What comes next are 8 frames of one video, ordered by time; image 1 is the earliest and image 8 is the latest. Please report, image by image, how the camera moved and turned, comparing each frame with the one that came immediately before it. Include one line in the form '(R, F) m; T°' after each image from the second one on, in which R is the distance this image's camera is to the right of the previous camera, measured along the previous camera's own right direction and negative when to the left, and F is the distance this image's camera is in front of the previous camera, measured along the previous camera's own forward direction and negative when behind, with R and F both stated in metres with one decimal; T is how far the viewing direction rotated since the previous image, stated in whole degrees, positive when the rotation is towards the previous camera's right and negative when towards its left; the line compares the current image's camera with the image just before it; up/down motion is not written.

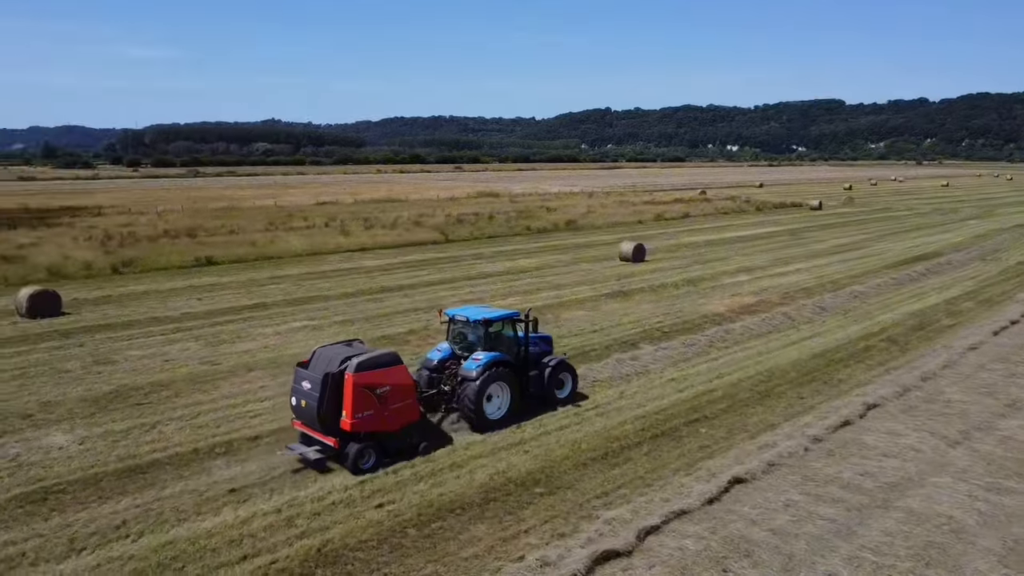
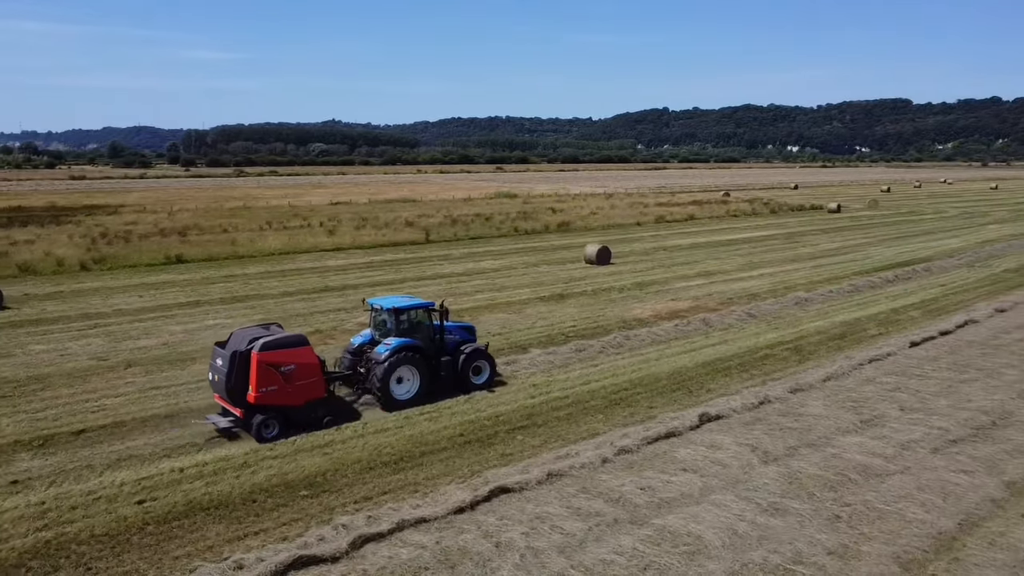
(+3.3, +0.2) m; -5°
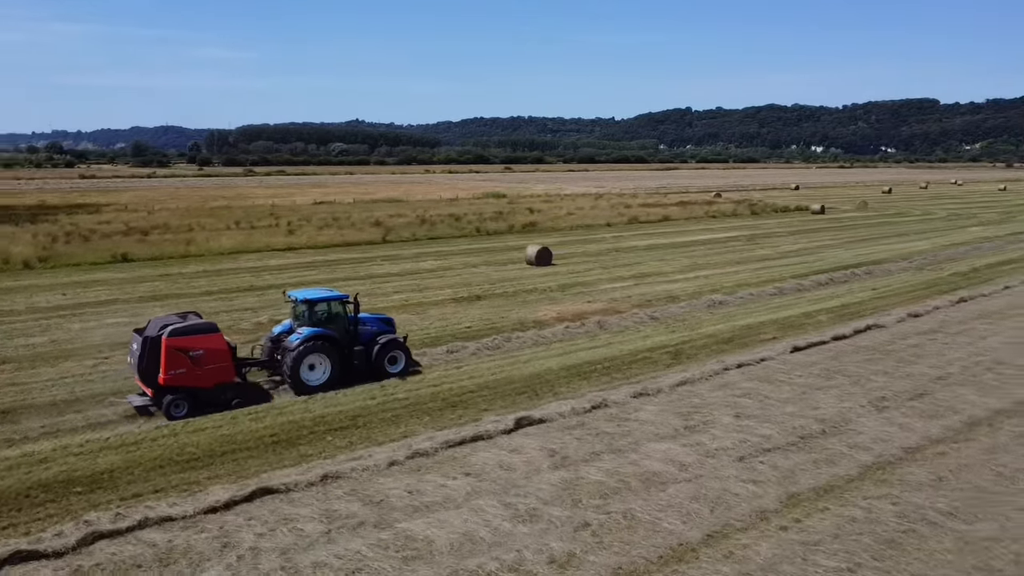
(+2.9, +0.1) m; -2°
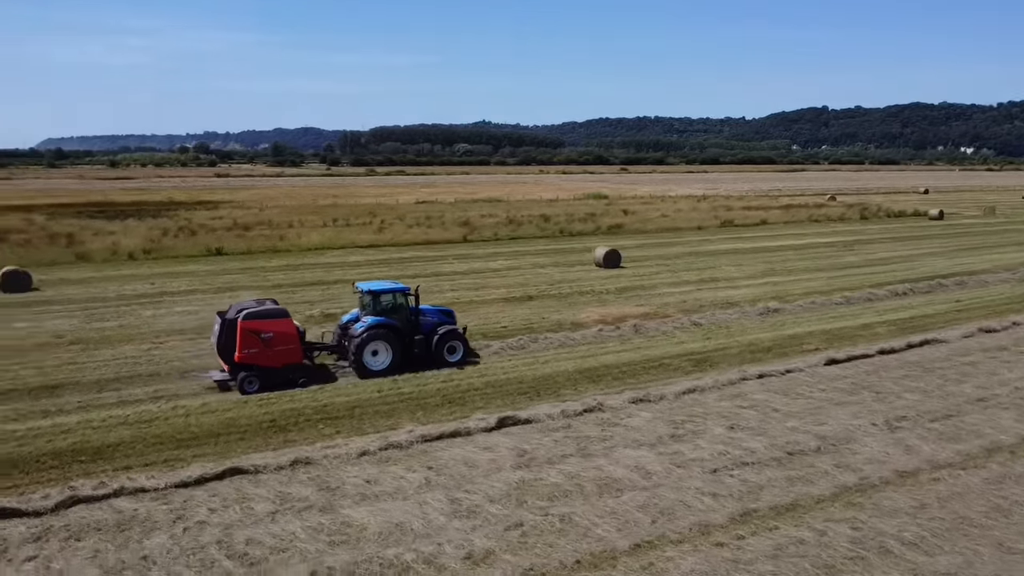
(+1.9, 0.0) m; -9°
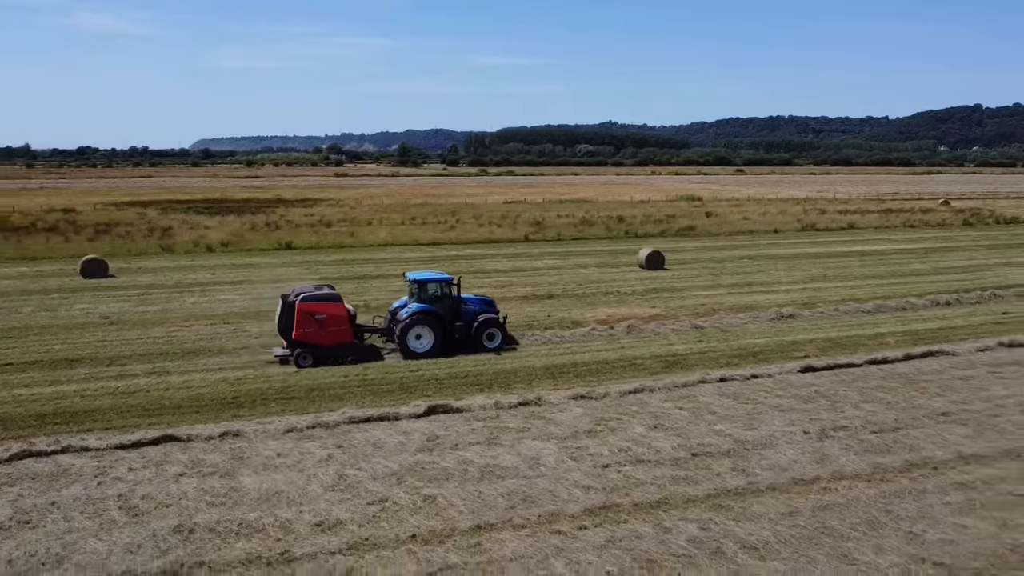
(+2.9, -0.3) m; -10°
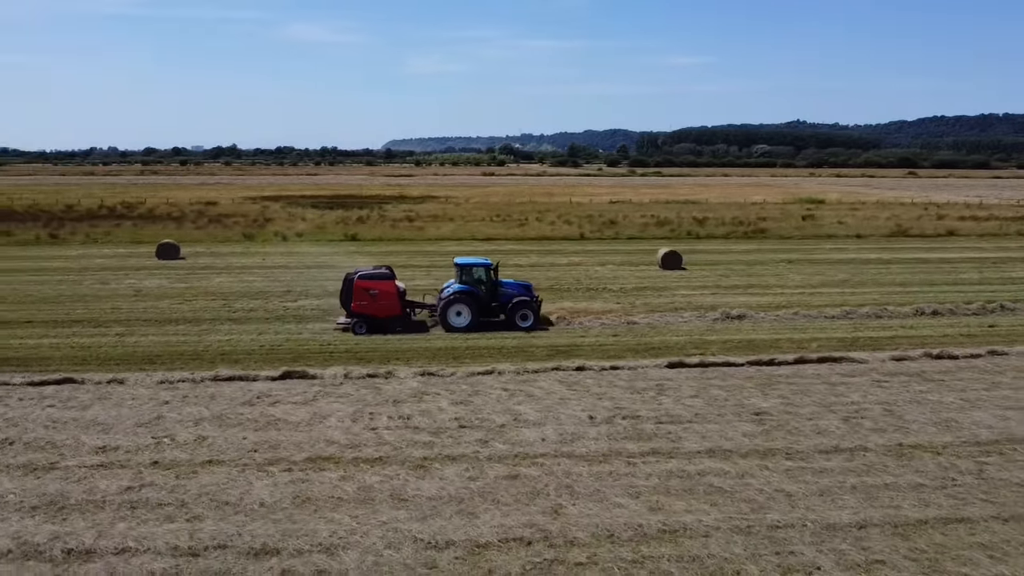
(+5.6, -0.5) m; -14°
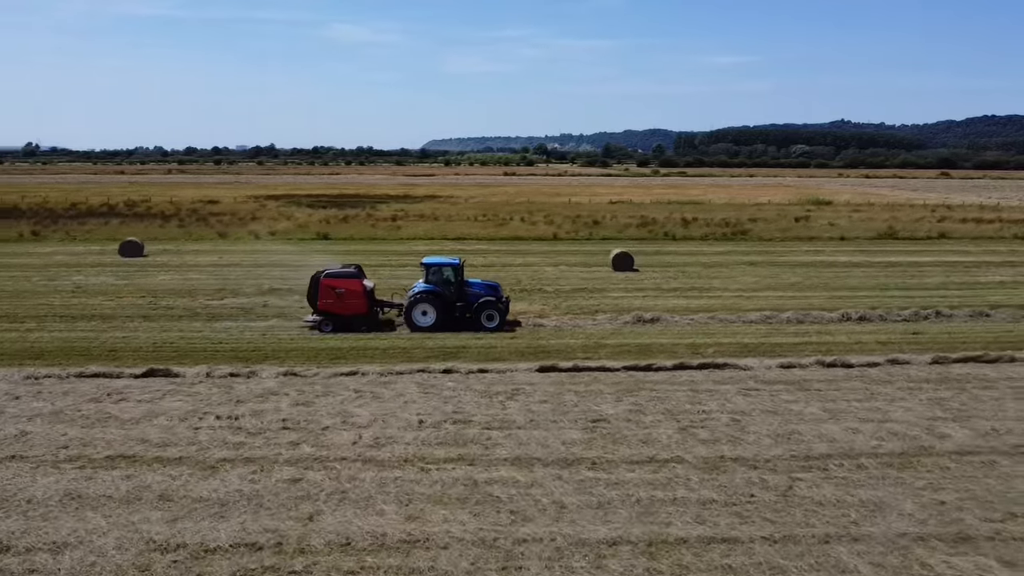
(+3.1, +0.4) m; -4°
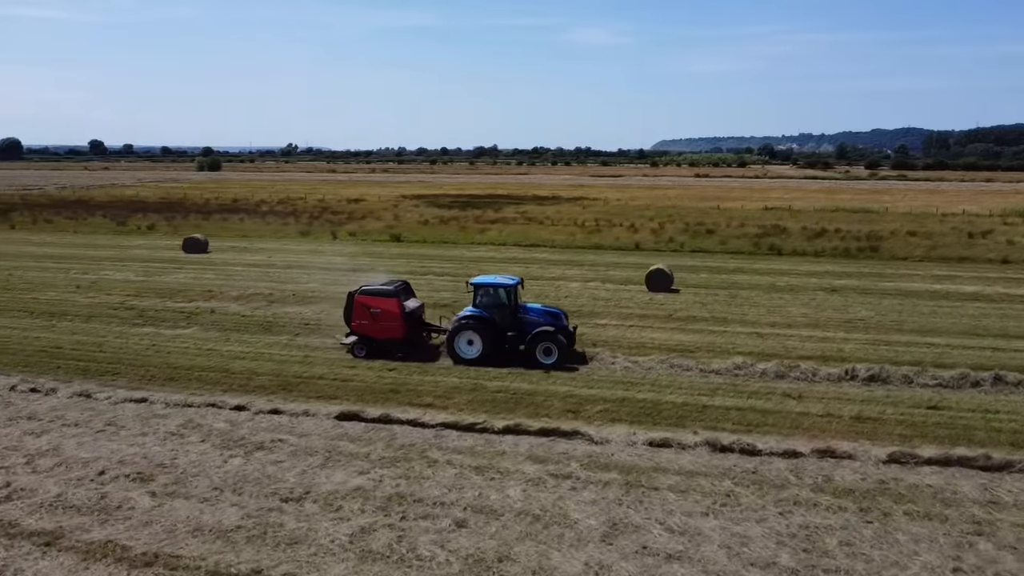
(+5.9, +3.9) m; -18°
